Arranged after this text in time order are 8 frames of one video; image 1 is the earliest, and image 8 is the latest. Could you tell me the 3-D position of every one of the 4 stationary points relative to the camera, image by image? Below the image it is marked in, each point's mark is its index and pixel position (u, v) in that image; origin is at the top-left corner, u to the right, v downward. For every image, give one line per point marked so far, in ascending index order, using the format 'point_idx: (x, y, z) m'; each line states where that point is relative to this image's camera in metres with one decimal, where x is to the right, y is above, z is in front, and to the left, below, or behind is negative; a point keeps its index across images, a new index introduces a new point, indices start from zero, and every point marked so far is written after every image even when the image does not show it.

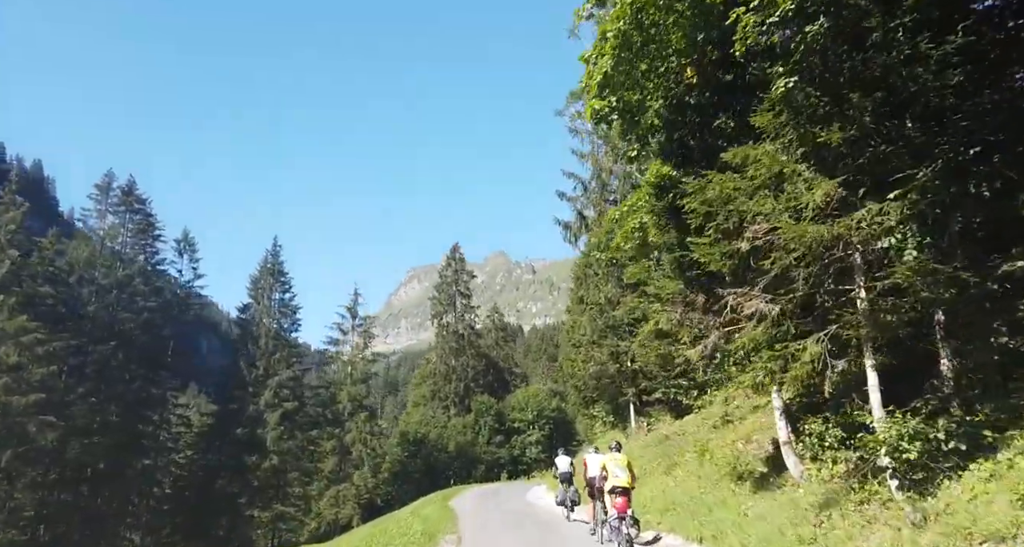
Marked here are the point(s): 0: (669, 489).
0: (+4.2, -5.7, +19.7) m
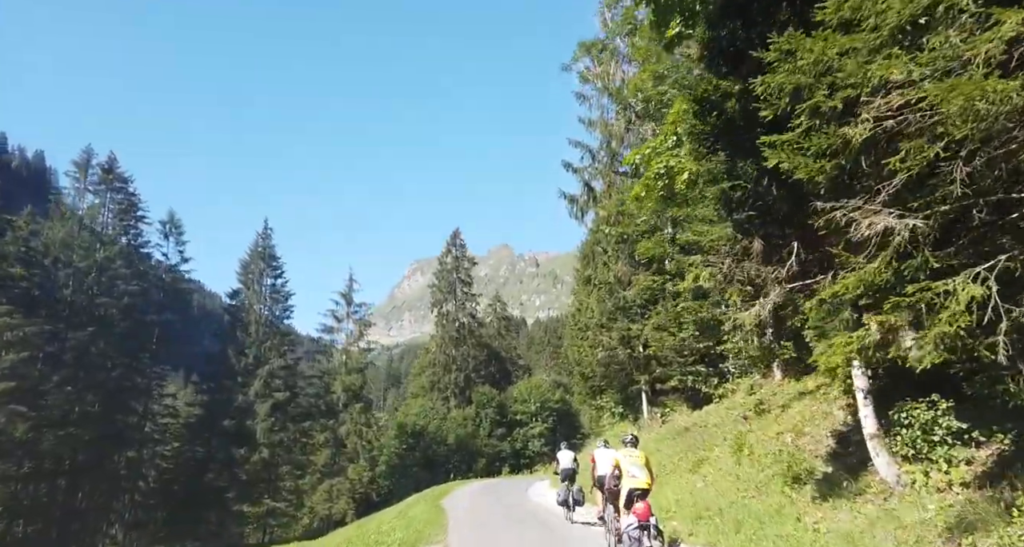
0: (+4.1, -4.8, +16.4) m
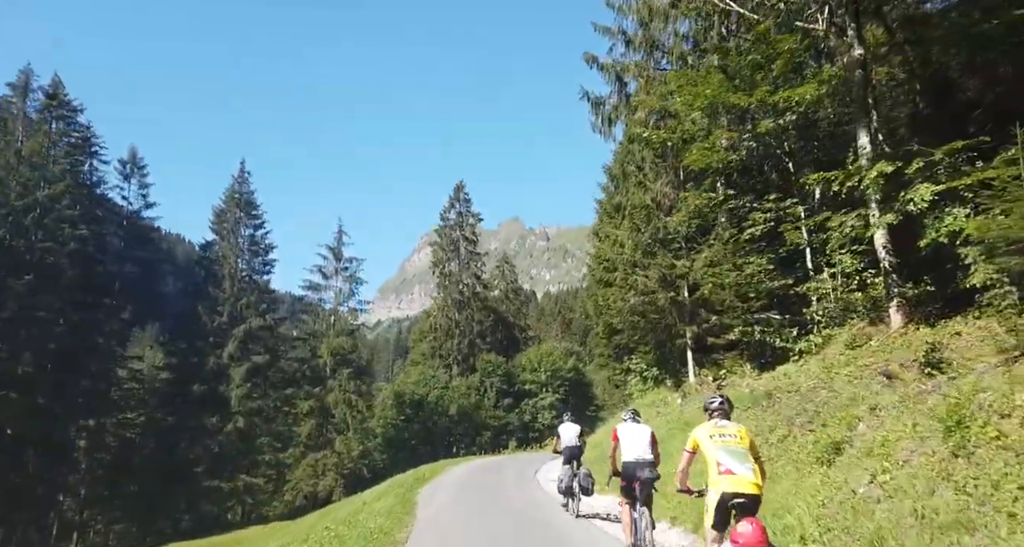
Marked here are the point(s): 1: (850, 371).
0: (+4.1, -2.7, +8.5) m
1: (+7.8, -2.2, +17.1) m
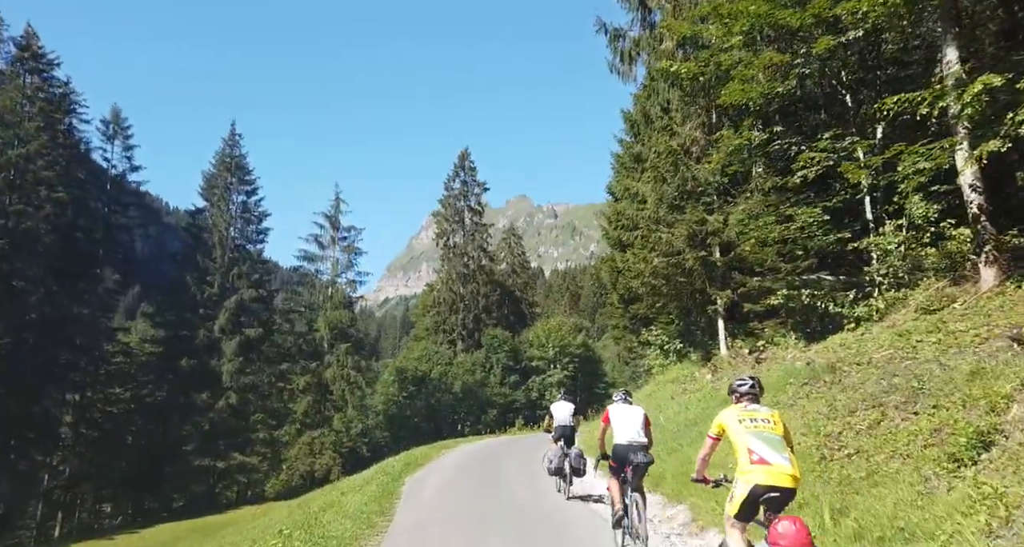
0: (+4.0, -1.8, +5.1) m
1: (+7.9, -1.2, +13.7) m
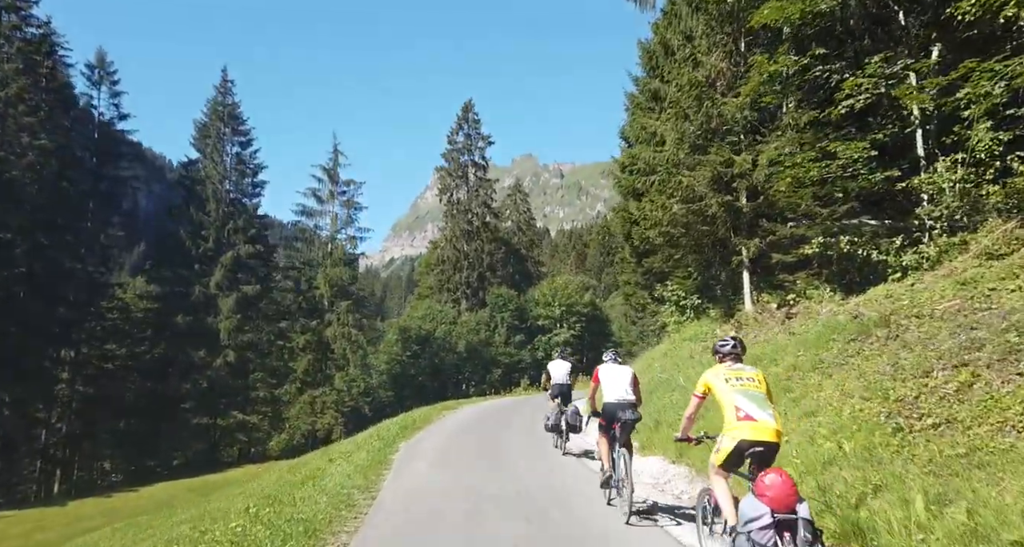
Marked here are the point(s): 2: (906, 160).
0: (+4.1, -1.3, +3.1) m
1: (+8.0, -0.2, +11.6) m
2: (+9.3, +2.7, +17.5) m
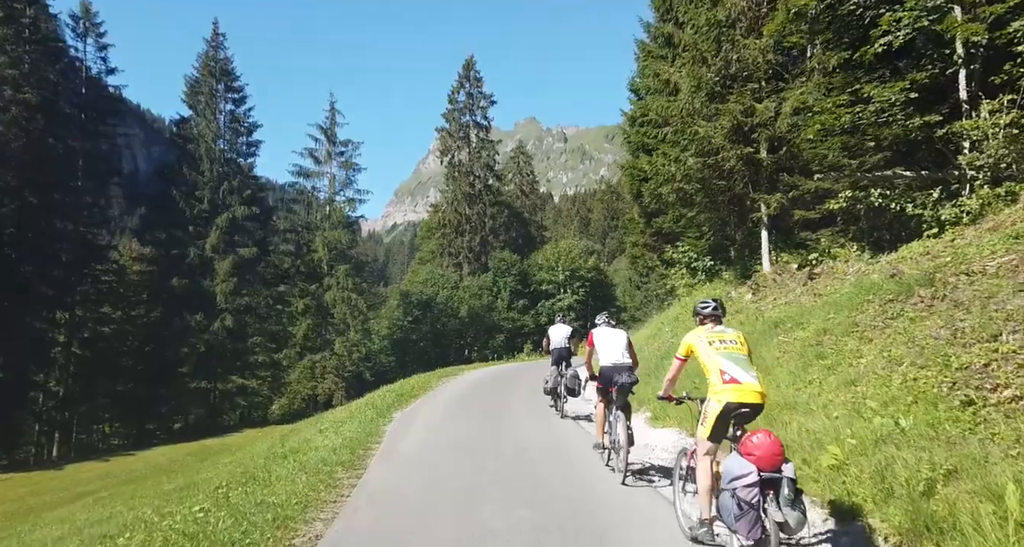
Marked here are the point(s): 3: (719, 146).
0: (+4.0, -1.0, +1.8) m
1: (+8.0, +0.5, +10.3) m
2: (+9.3, +3.6, +16.0) m
3: (+5.3, +3.2, +18.9) m
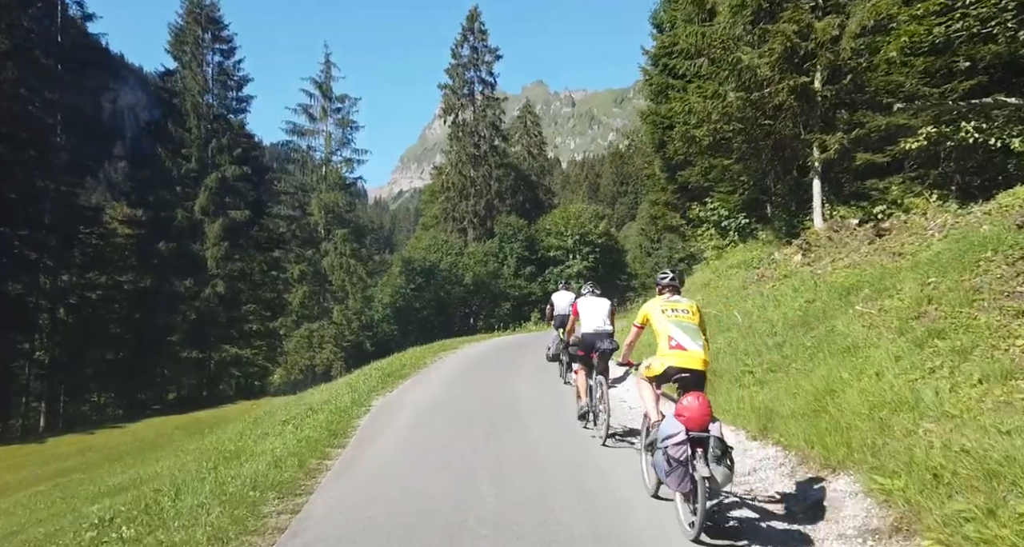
0: (+4.0, -0.9, -1.1) m
1: (+8.0, +1.0, +7.2) m
2: (+9.4, +4.4, +12.7) m
3: (+5.4, +4.2, +15.7) m
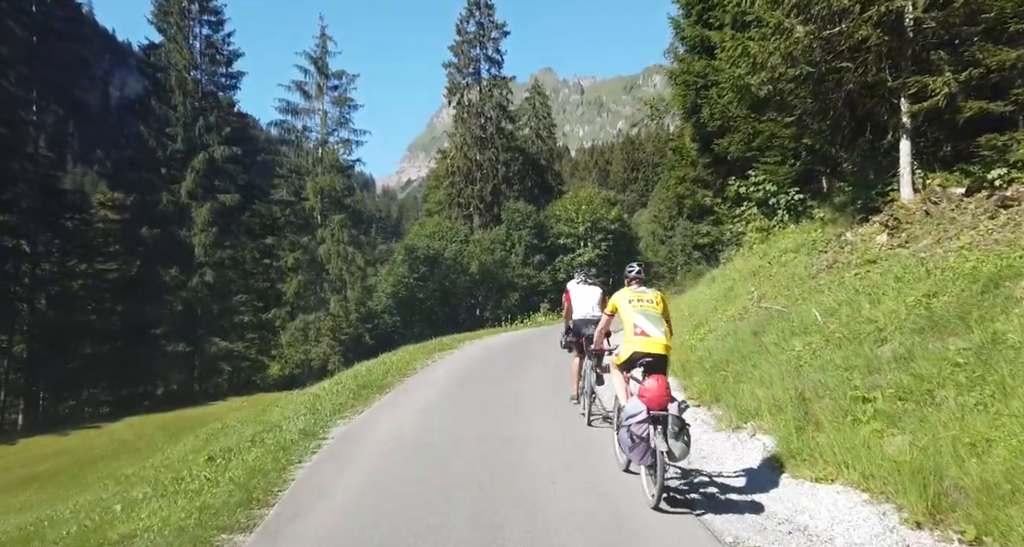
0: (+4.0, -0.8, -4.6) m
1: (+8.1, +1.2, +3.6) m
2: (+9.5, +4.6, +9.1) m
3: (+5.6, +4.4, +12.1) m
